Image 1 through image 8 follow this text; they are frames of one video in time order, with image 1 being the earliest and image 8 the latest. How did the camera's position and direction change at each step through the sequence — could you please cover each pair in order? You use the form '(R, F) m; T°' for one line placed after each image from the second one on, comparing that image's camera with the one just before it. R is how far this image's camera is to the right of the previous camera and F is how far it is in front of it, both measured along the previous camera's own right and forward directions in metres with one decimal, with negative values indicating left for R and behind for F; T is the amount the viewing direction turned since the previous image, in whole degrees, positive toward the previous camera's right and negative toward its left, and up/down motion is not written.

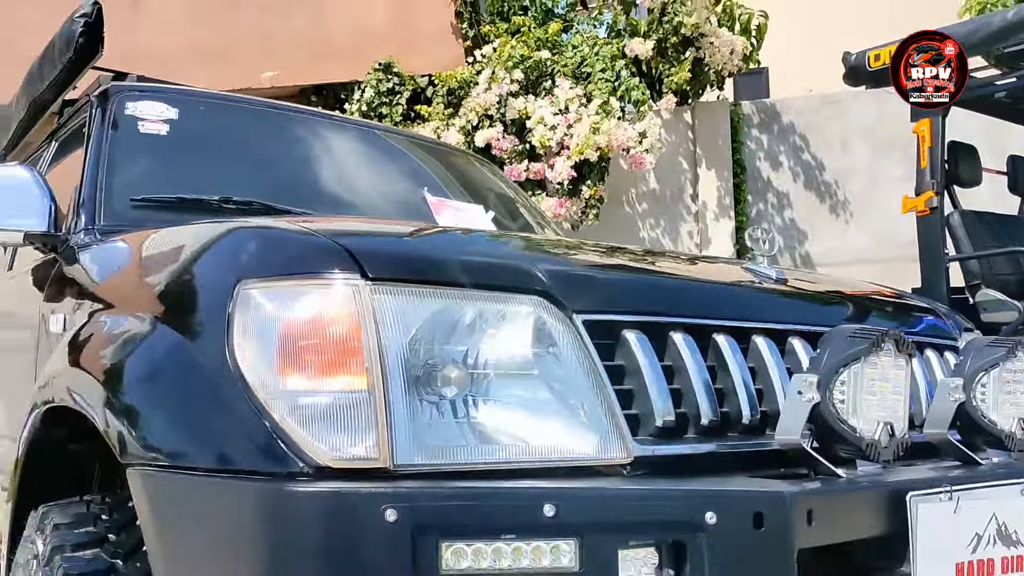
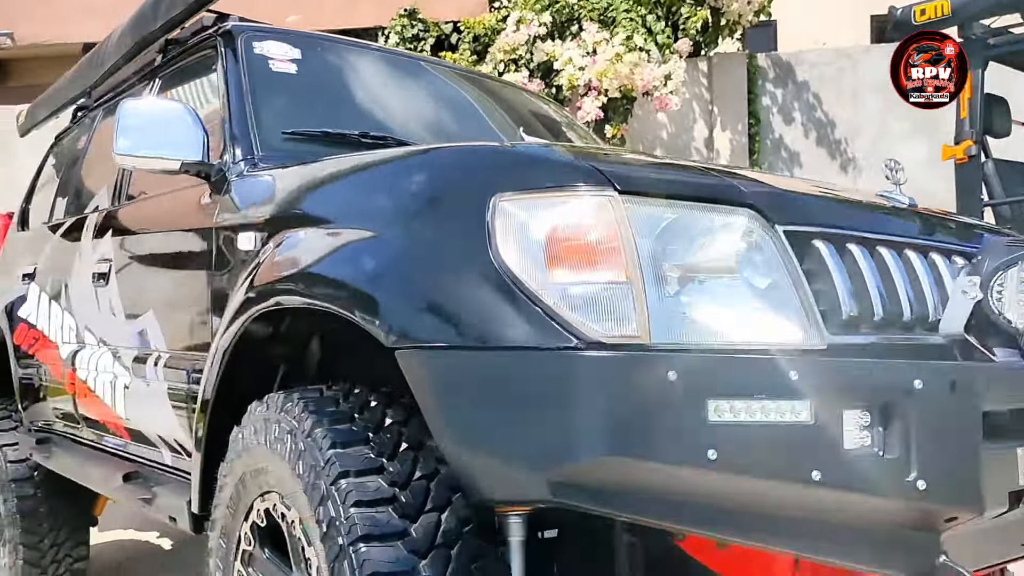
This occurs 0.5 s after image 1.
(-0.3, -0.2) m; +2°
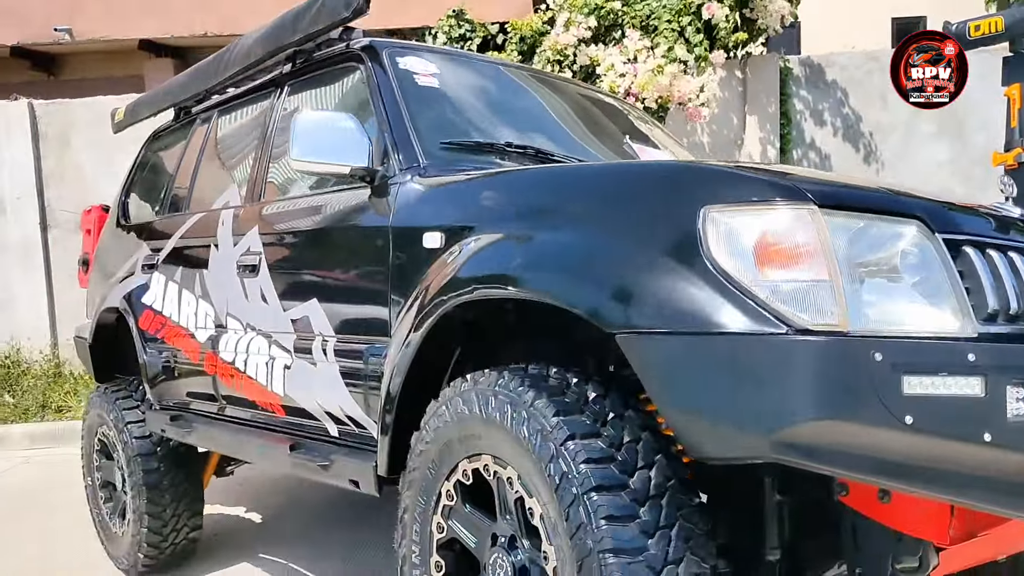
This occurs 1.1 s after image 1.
(-0.4, -0.3) m; 0°
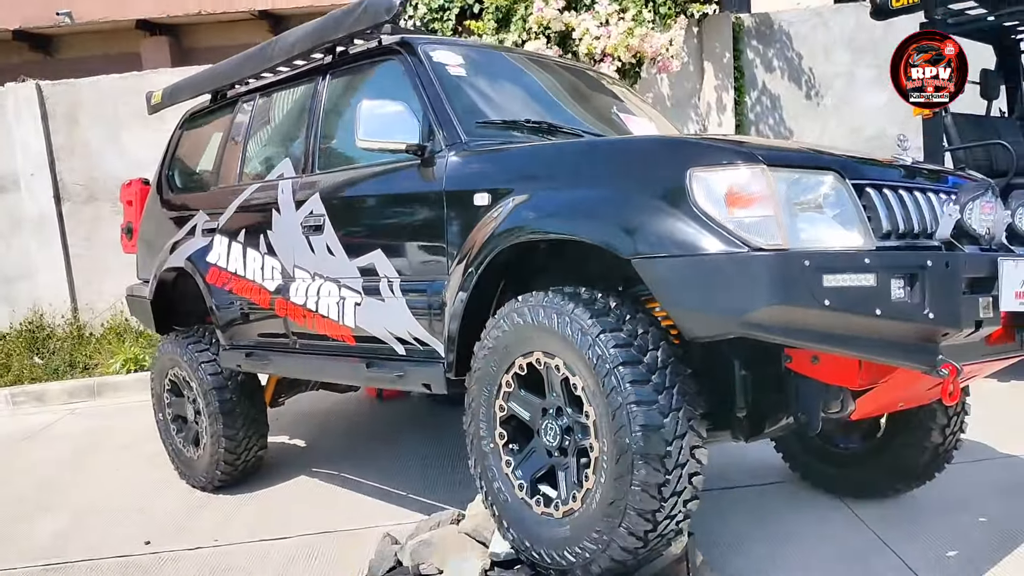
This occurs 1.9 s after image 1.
(-0.2, -0.7) m; +2°
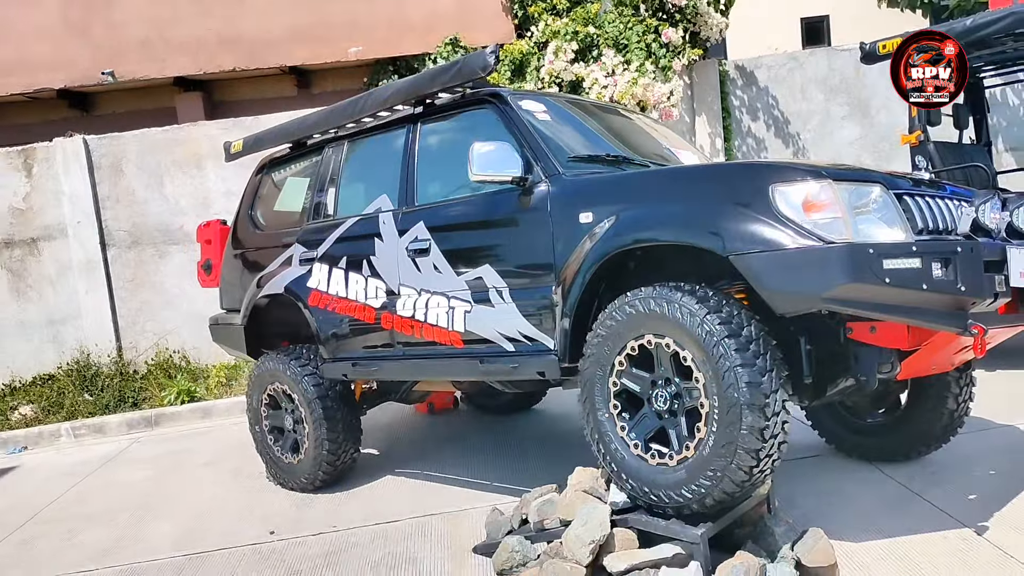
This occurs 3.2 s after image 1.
(-0.5, -0.6) m; +2°
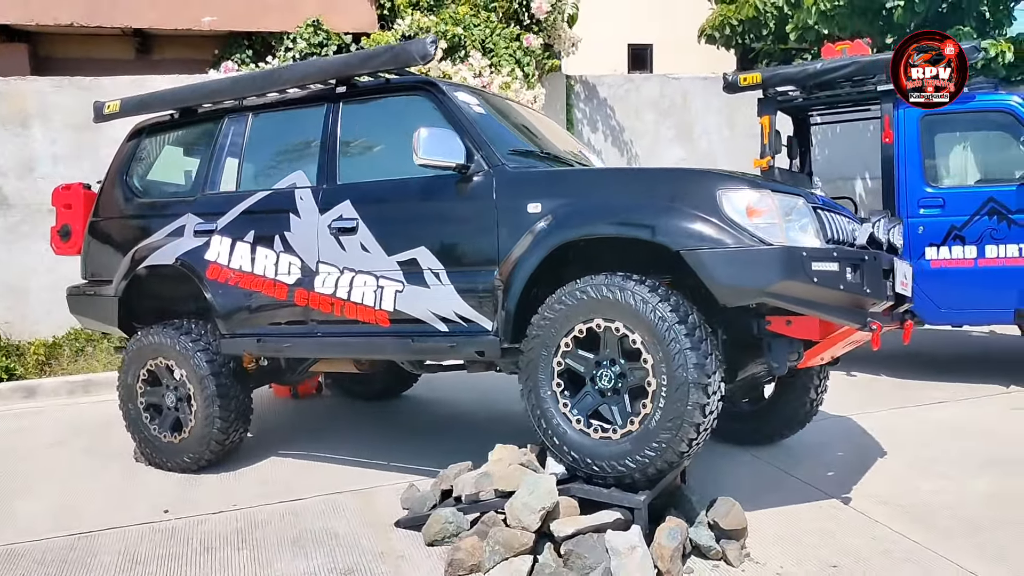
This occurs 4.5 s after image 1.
(-0.6, -0.1) m; +14°
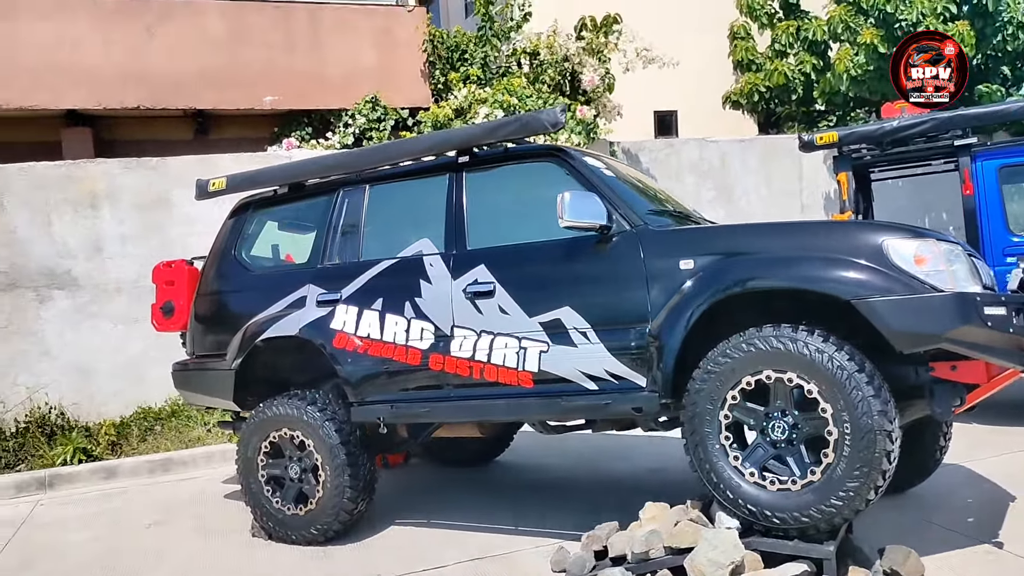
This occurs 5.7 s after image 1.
(-0.7, 0.0) m; +1°
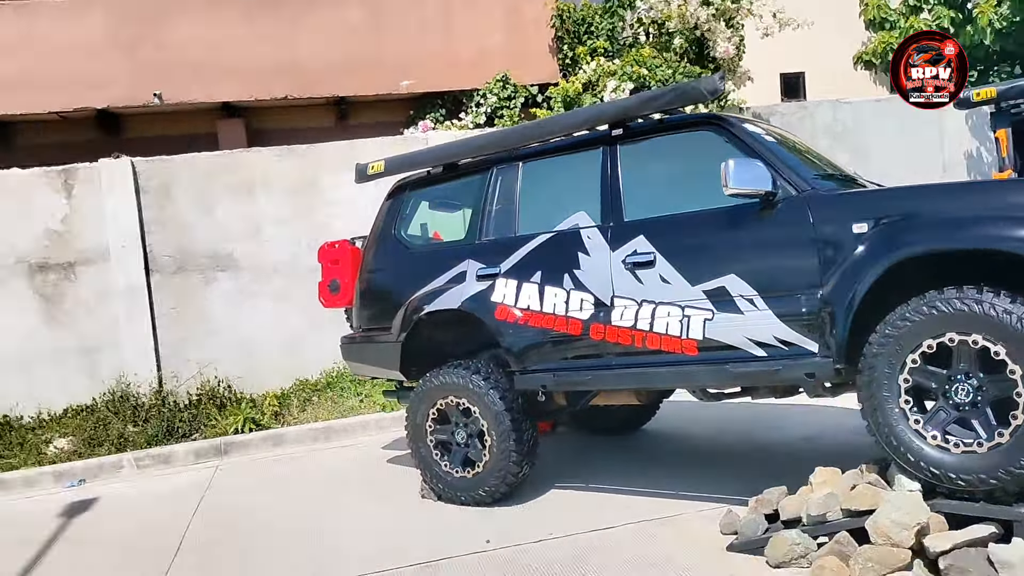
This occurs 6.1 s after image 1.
(-0.2, -0.1) m; -7°
